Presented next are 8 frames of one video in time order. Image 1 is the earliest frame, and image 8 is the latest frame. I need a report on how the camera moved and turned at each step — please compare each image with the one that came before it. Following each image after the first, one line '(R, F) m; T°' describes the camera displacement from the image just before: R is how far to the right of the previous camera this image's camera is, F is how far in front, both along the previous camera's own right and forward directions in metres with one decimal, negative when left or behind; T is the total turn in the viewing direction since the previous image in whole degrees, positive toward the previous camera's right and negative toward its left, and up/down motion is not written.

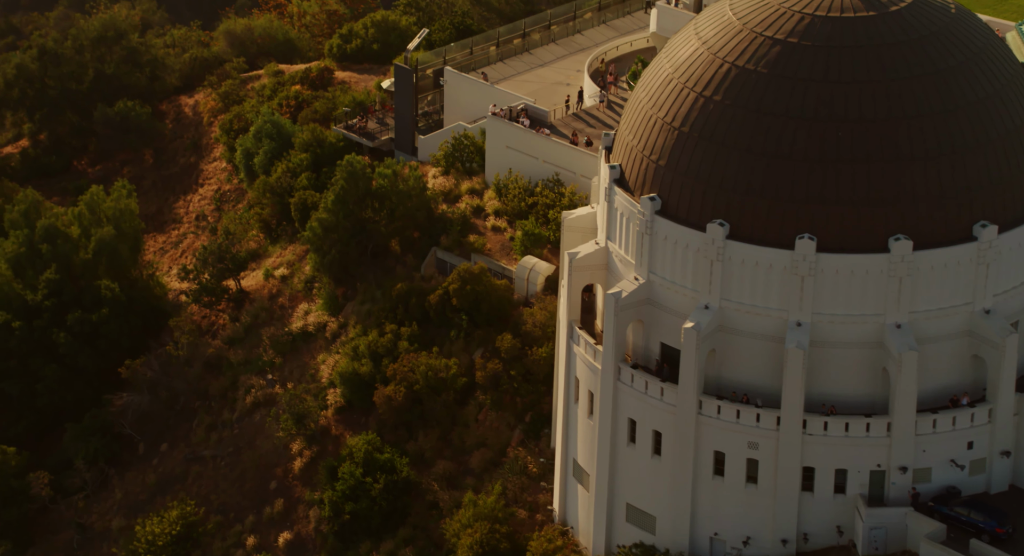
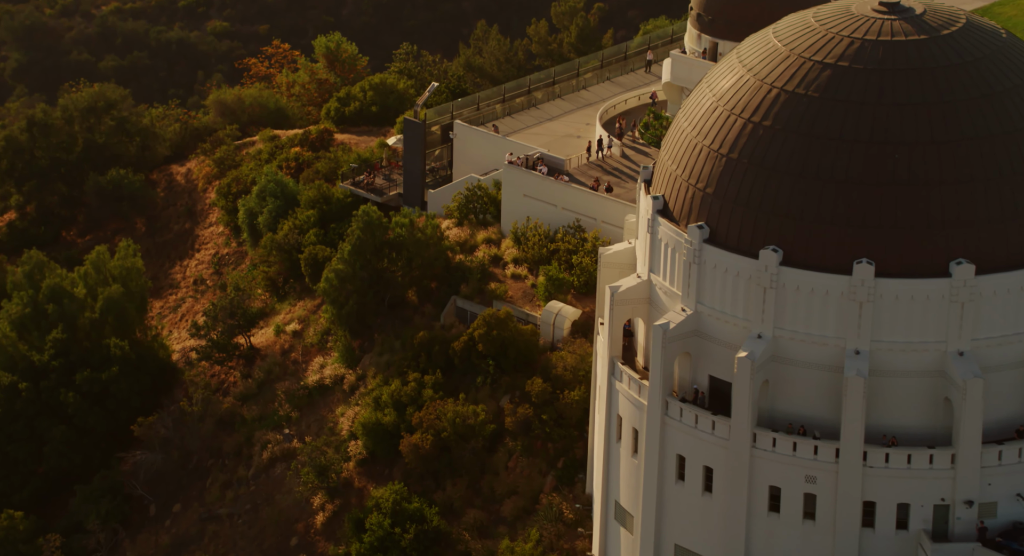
(-2.1, +1.2) m; +1°
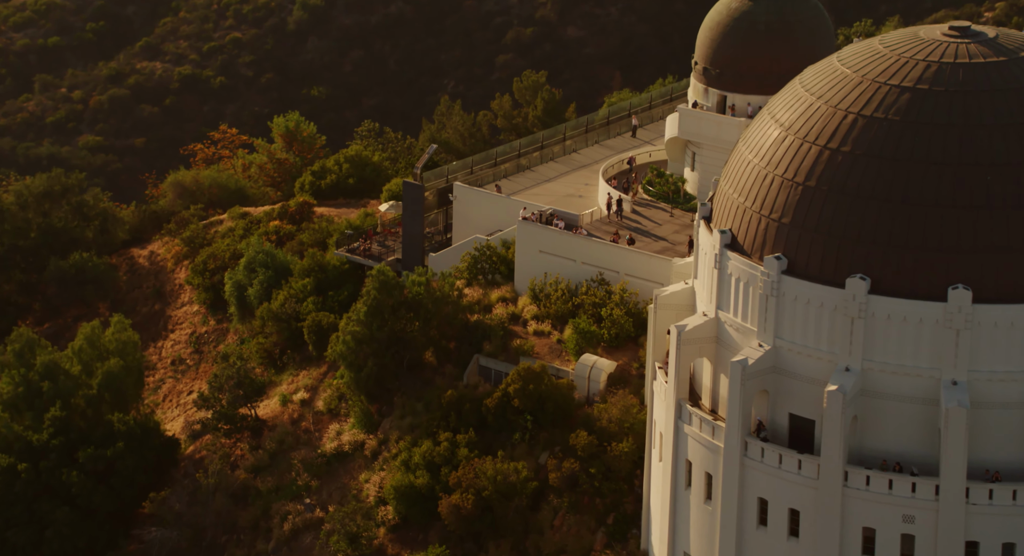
(-4.0, +1.9) m; +3°
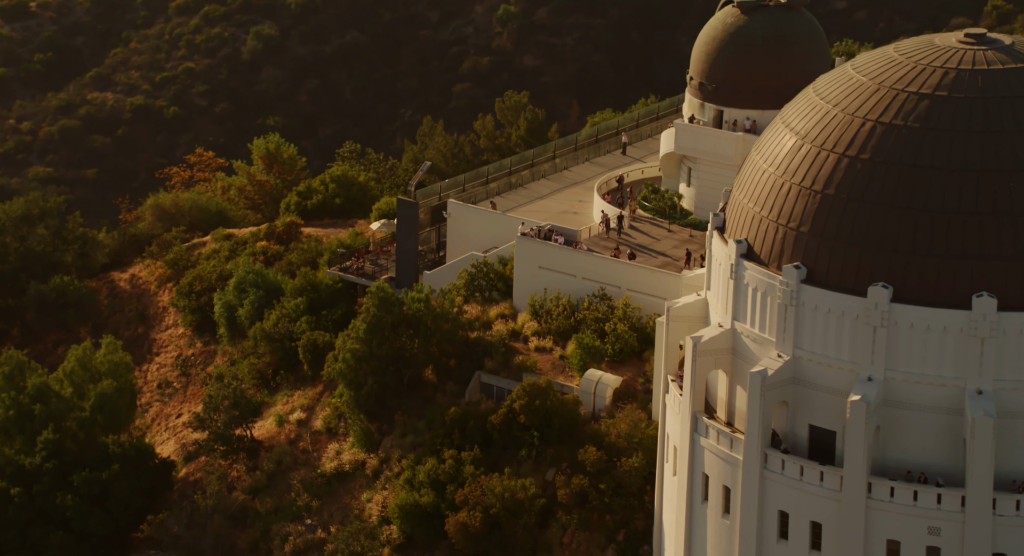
(-1.3, +0.6) m; +1°
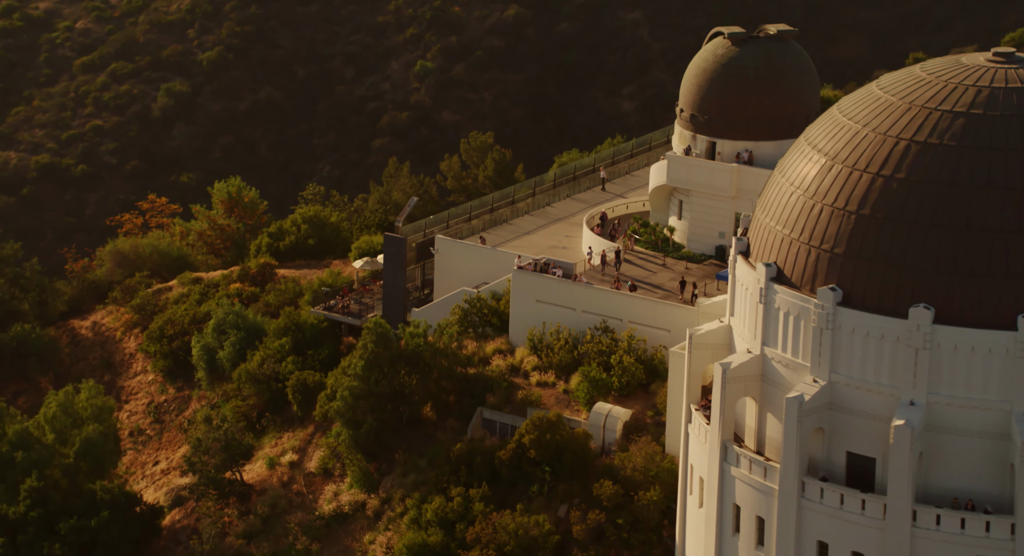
(-2.3, +1.2) m; +2°
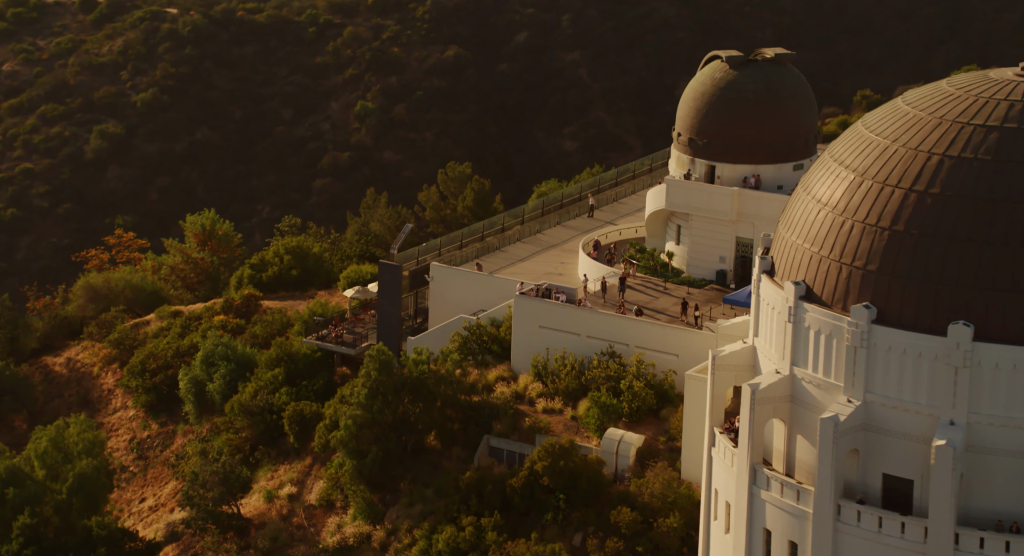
(-1.8, +0.9) m; +1°
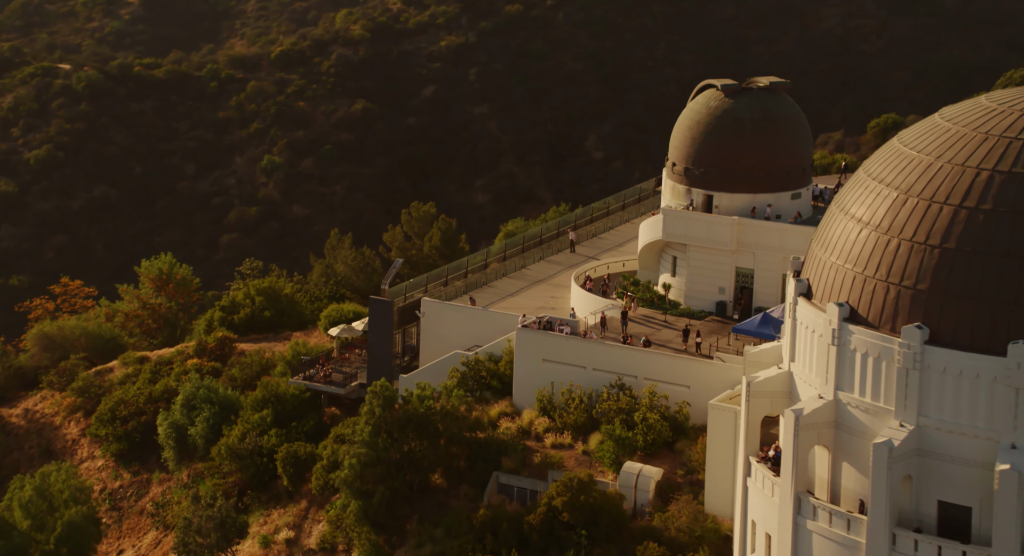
(-2.7, +1.5) m; +2°
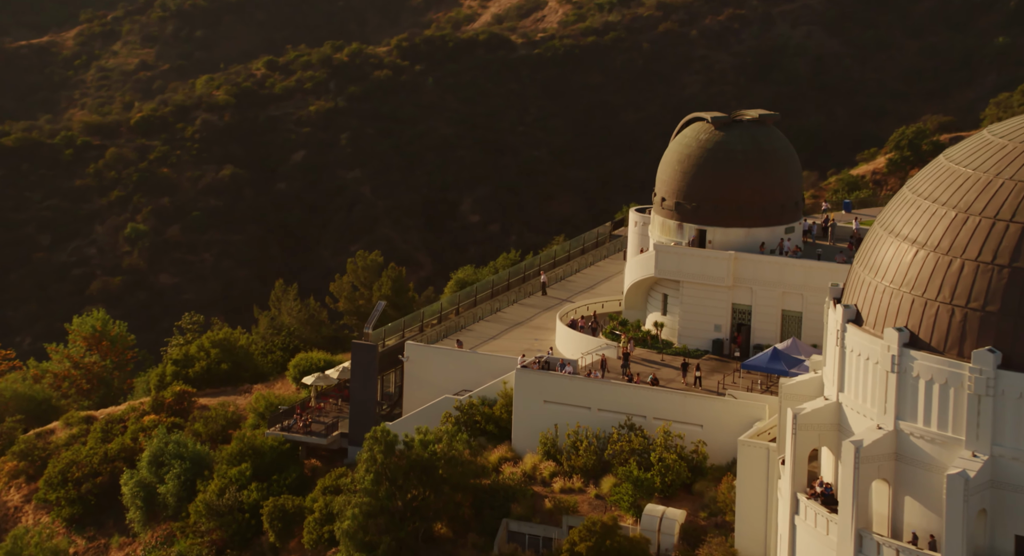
(-3.5, +2.3) m; +3°
